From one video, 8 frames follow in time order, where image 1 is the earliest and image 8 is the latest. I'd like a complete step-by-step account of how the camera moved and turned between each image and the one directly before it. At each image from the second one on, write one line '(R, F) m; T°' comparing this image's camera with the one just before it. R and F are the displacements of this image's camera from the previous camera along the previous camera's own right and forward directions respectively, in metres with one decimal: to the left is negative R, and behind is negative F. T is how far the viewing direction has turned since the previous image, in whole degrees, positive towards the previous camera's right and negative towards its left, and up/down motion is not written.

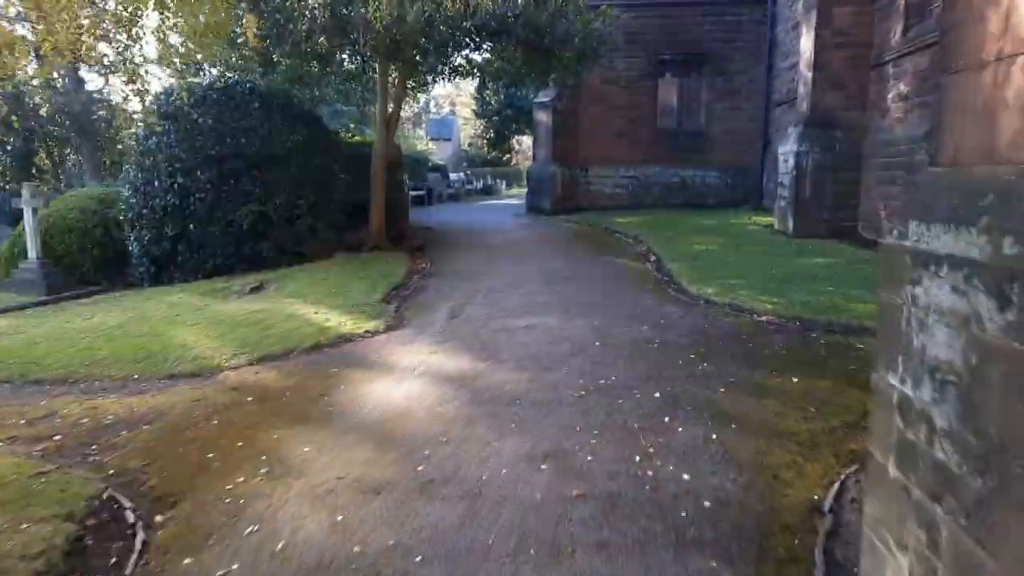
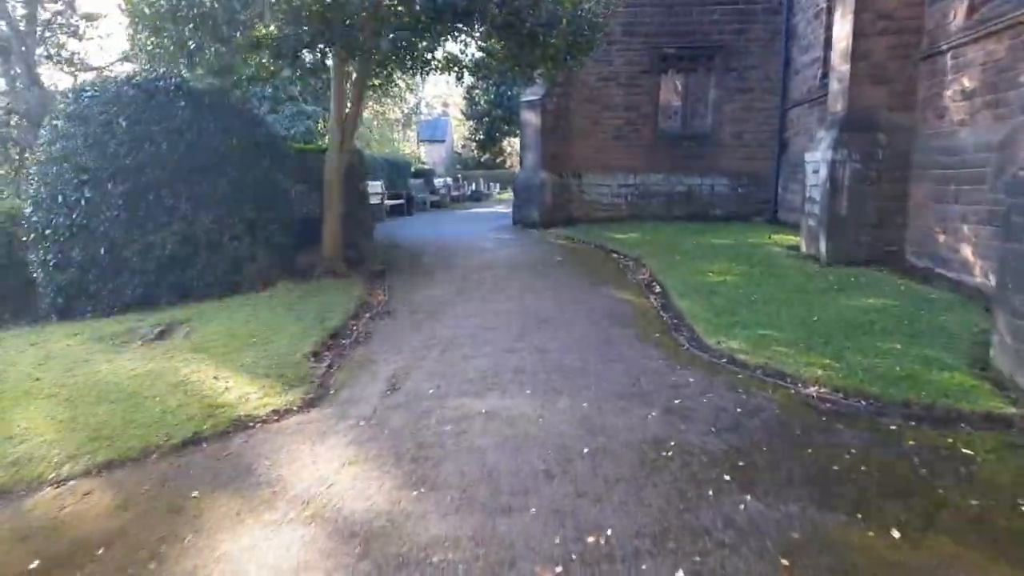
(+0.2, +1.6) m; 0°
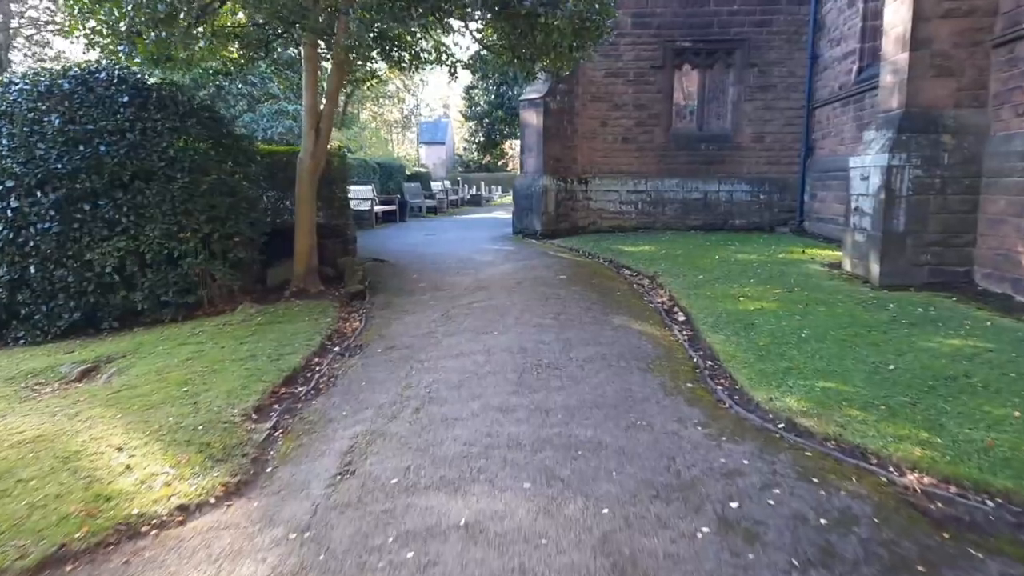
(0.0, +1.2) m; 0°
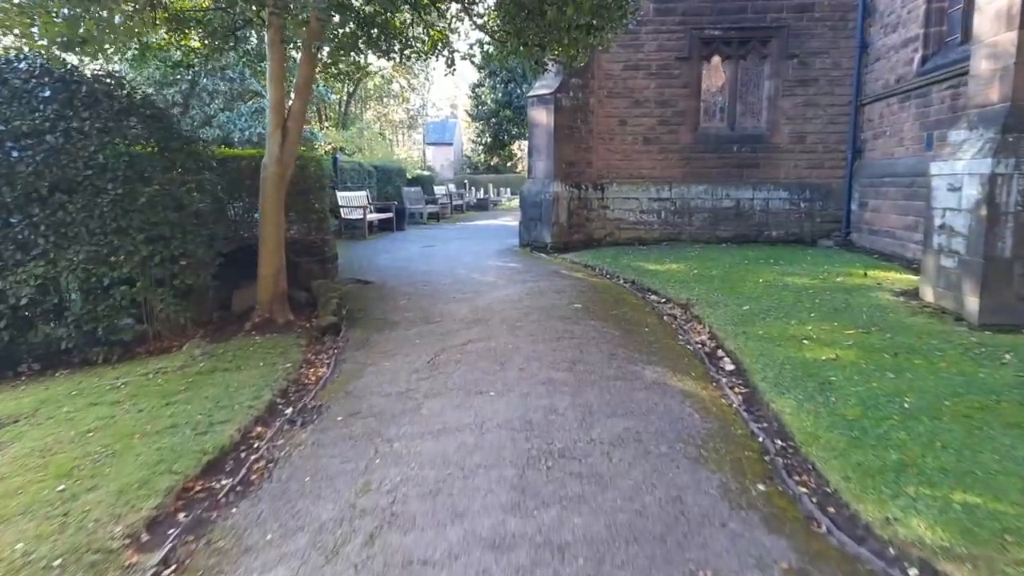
(0.0, +1.3) m; -1°
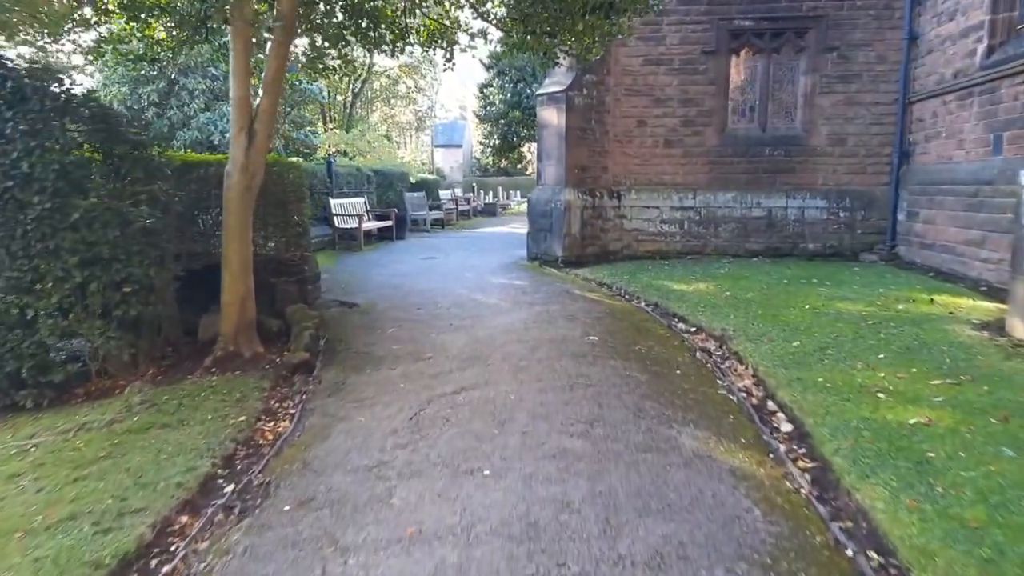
(0.0, +1.0) m; -1°
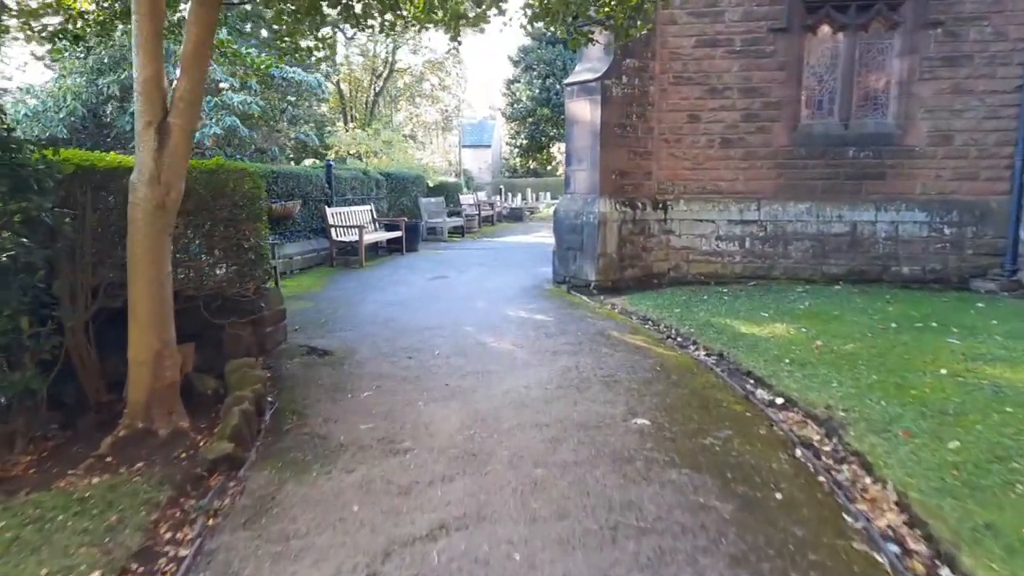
(+0.1, +1.7) m; -2°
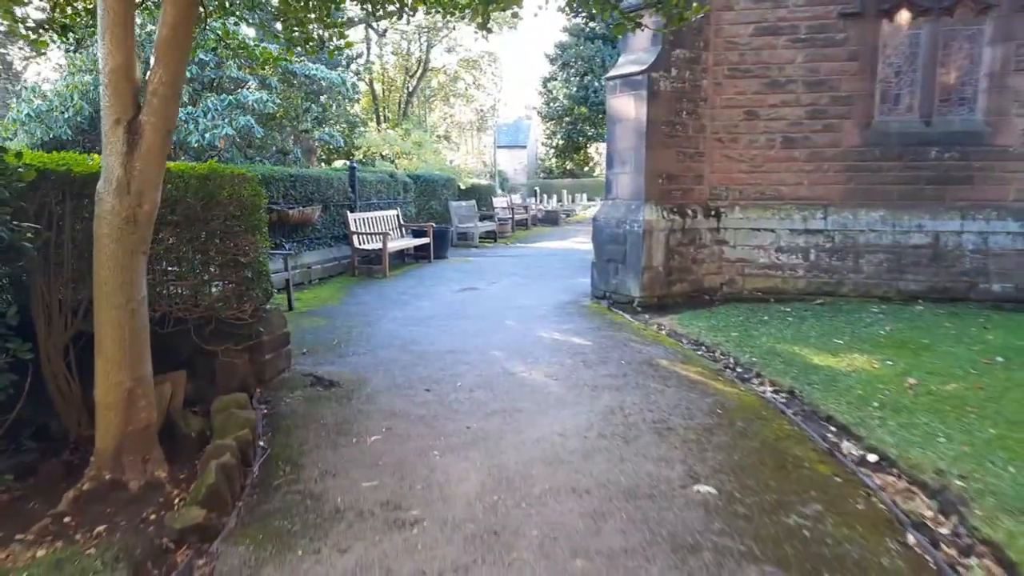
(0.0, +0.7) m; -3°
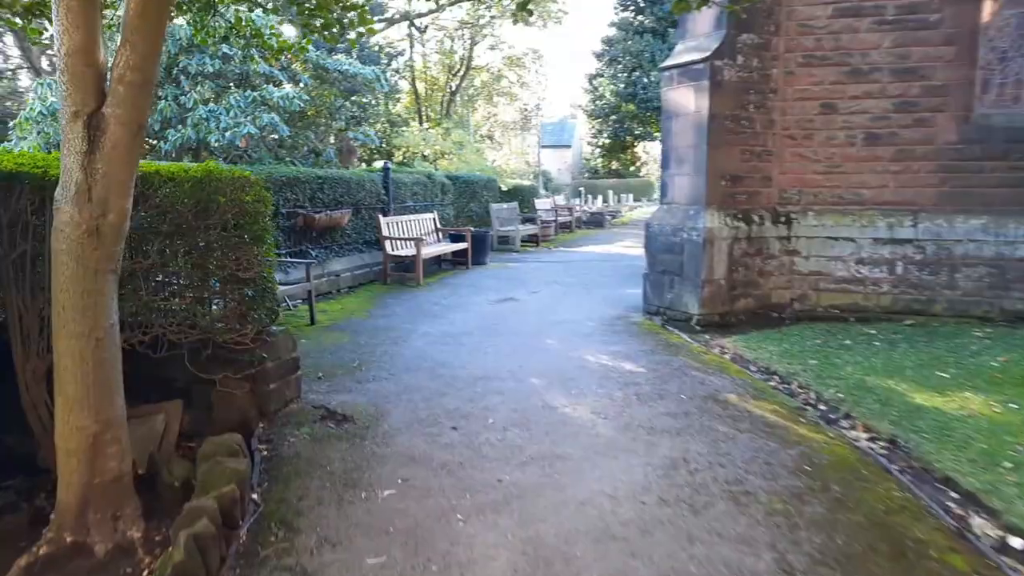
(0.0, +0.7) m; -3°
